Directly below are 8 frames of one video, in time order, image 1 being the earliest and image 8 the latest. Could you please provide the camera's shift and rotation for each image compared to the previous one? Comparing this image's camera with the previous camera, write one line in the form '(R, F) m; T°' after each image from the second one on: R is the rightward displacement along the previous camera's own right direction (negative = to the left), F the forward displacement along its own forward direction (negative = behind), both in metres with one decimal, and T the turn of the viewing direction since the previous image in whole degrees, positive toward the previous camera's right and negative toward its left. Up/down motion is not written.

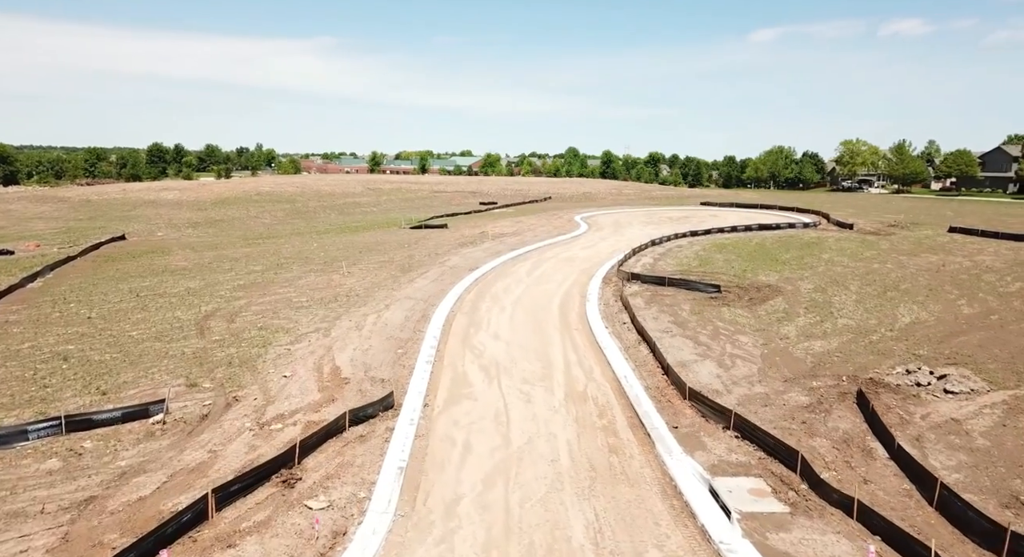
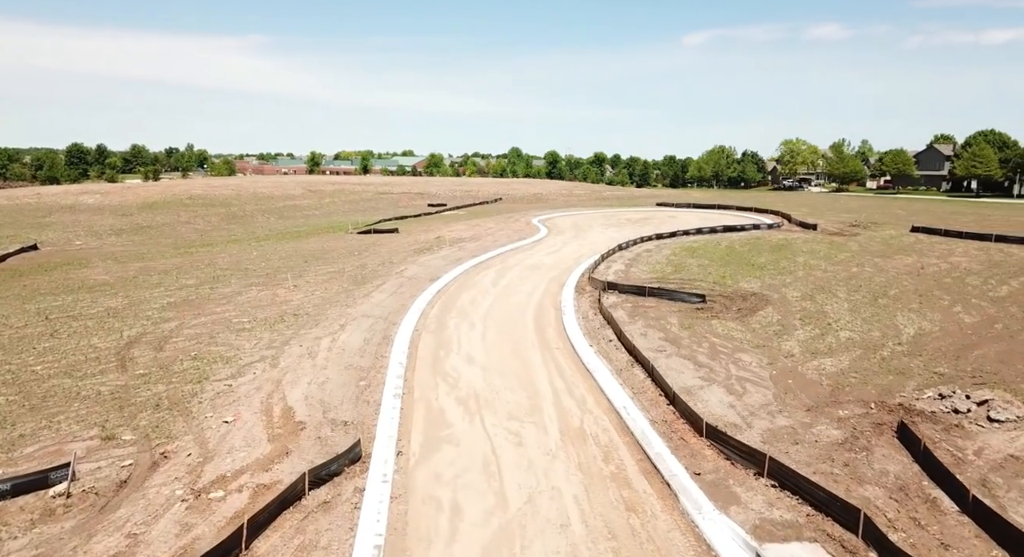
(-0.7, +1.7) m; +5°
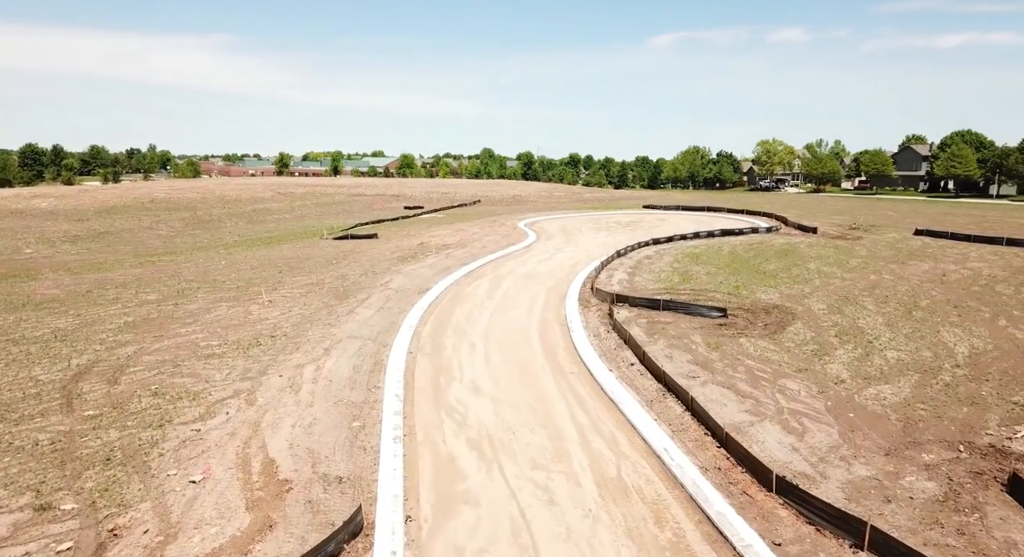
(-0.8, +1.6) m; +3°
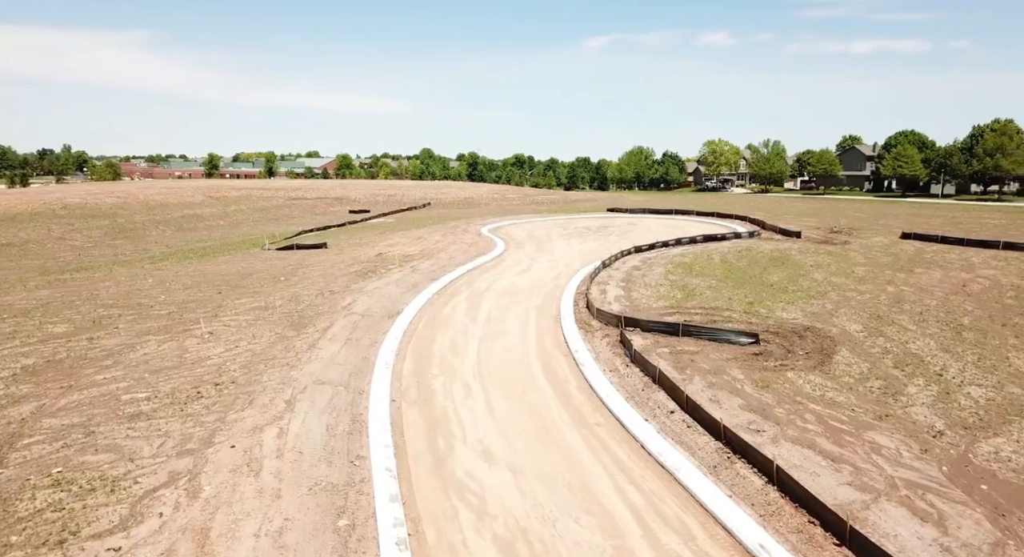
(-1.3, +2.6) m; +6°
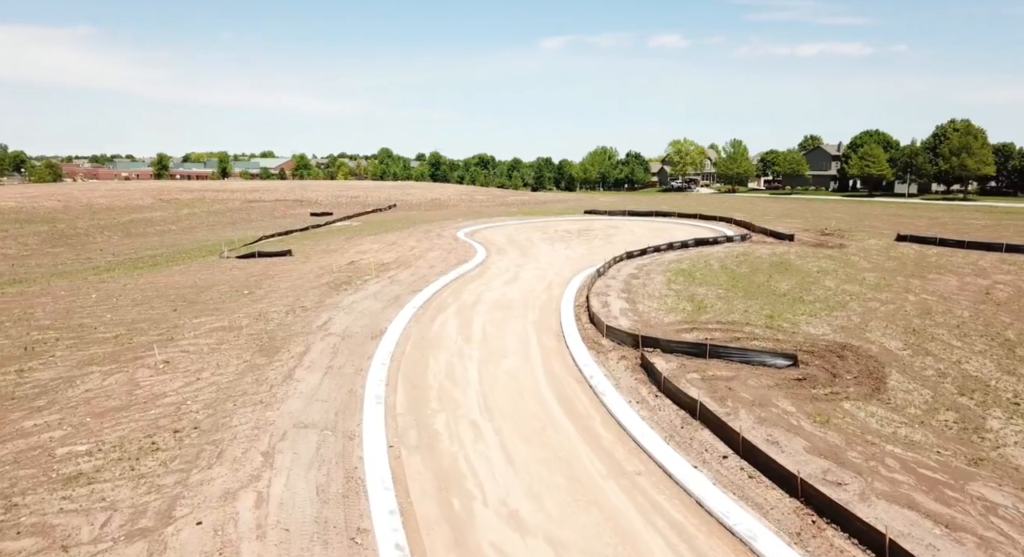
(-1.0, +1.8) m; +4°
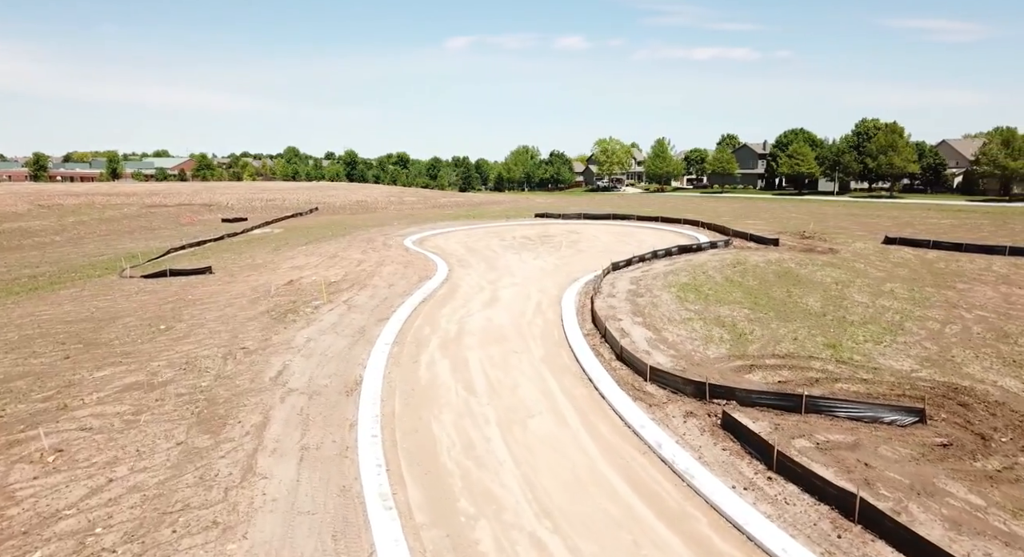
(-2.2, +3.5) m; +8°
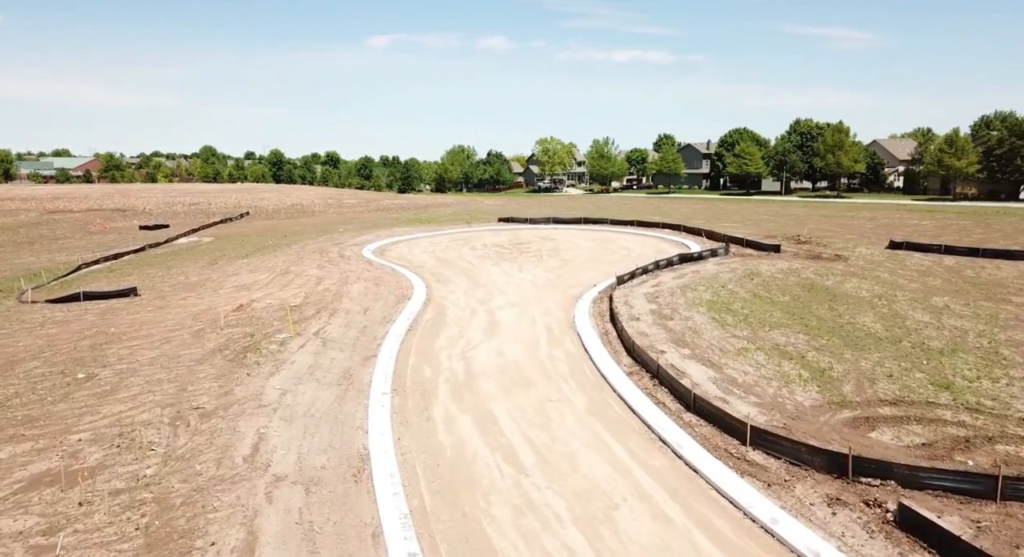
(-2.3, +3.3) m; +6°
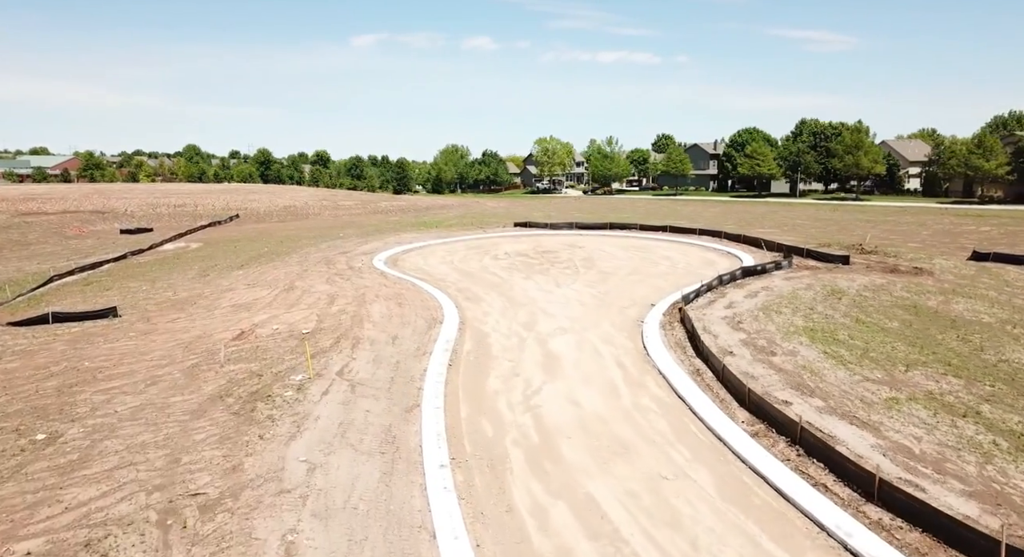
(-2.1, +3.3) m; +1°
